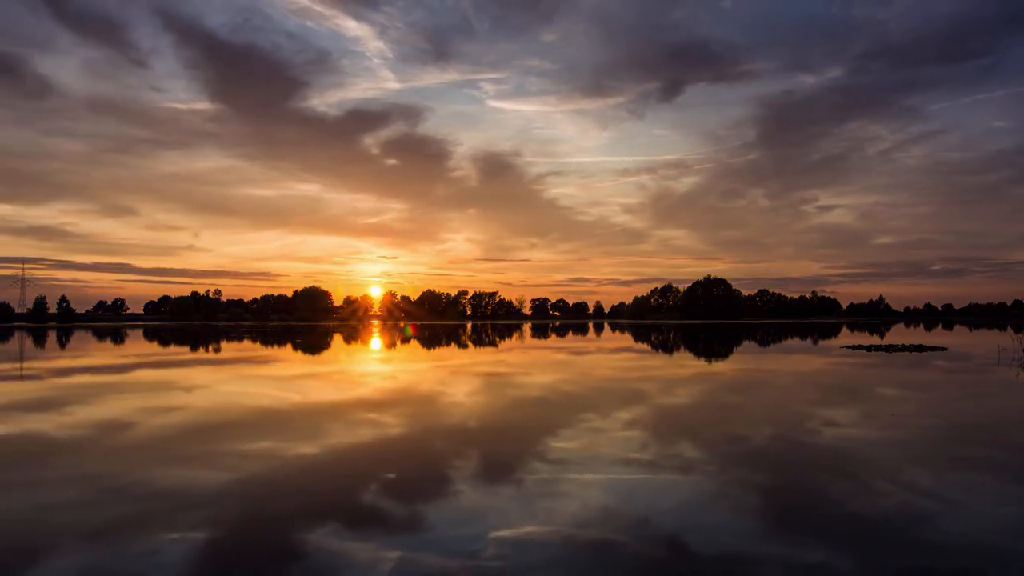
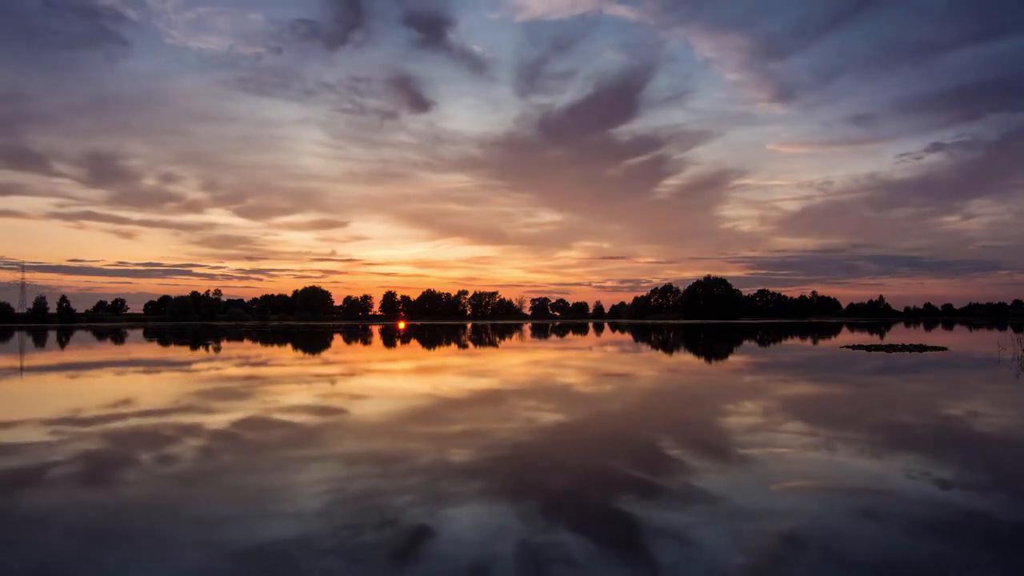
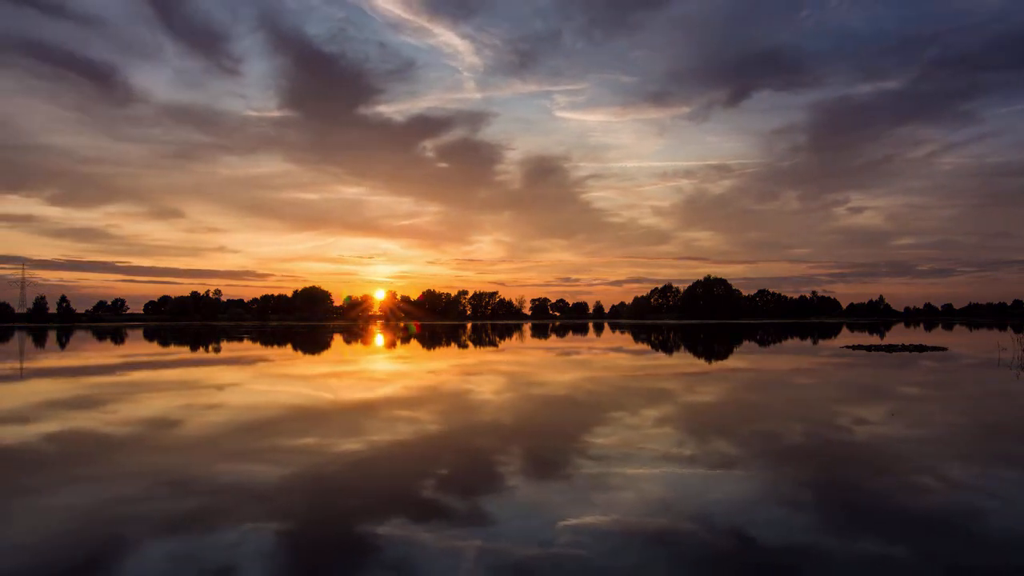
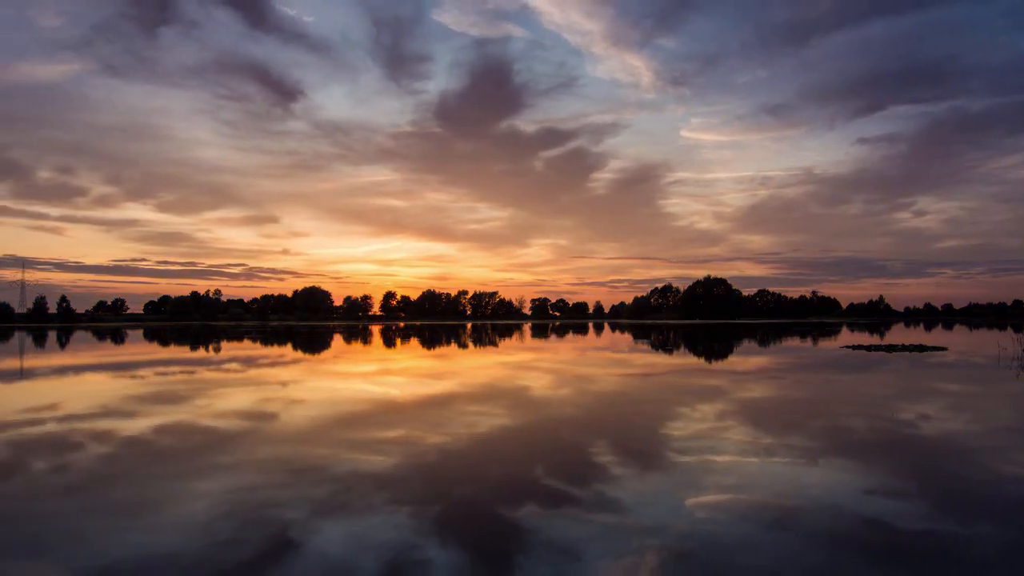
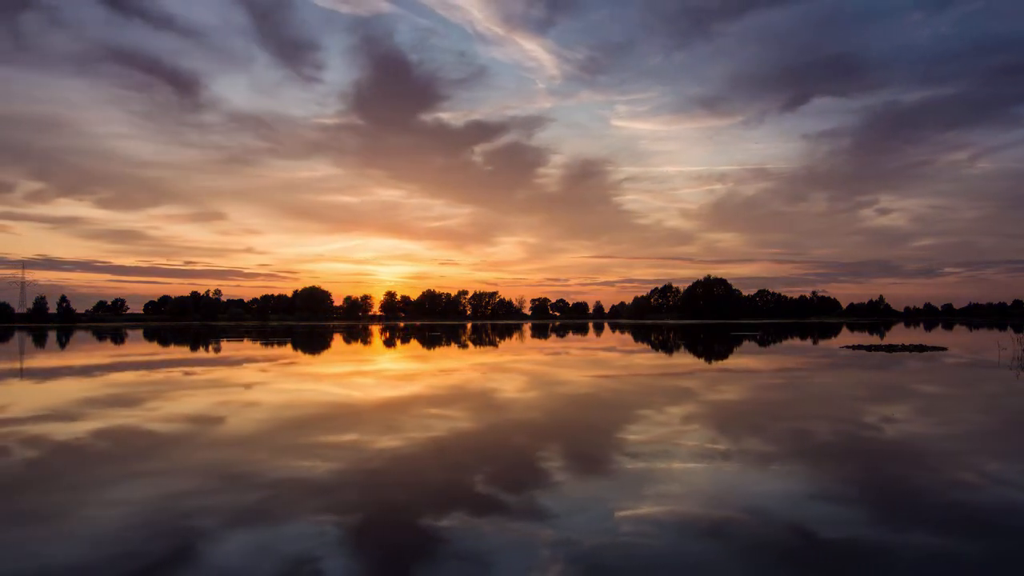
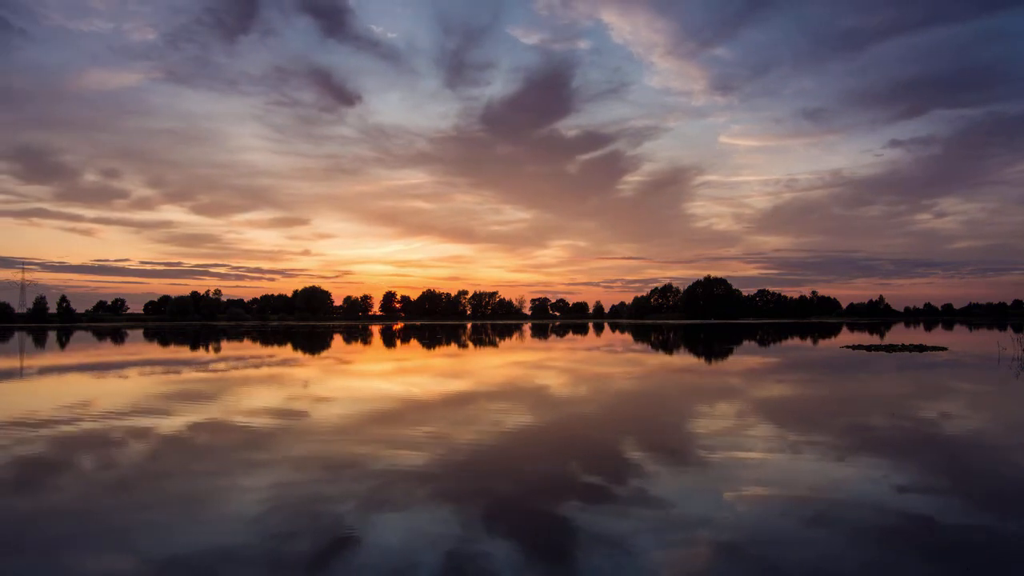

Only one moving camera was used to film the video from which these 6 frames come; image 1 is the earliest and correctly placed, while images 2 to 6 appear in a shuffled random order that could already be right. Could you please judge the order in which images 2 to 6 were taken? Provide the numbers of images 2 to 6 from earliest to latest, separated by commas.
3, 5, 4, 6, 2
